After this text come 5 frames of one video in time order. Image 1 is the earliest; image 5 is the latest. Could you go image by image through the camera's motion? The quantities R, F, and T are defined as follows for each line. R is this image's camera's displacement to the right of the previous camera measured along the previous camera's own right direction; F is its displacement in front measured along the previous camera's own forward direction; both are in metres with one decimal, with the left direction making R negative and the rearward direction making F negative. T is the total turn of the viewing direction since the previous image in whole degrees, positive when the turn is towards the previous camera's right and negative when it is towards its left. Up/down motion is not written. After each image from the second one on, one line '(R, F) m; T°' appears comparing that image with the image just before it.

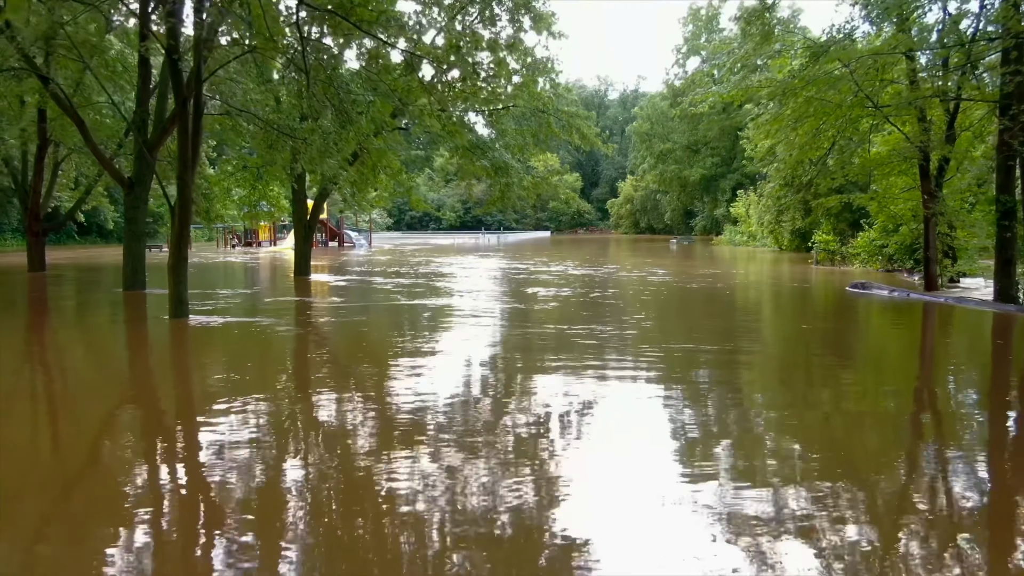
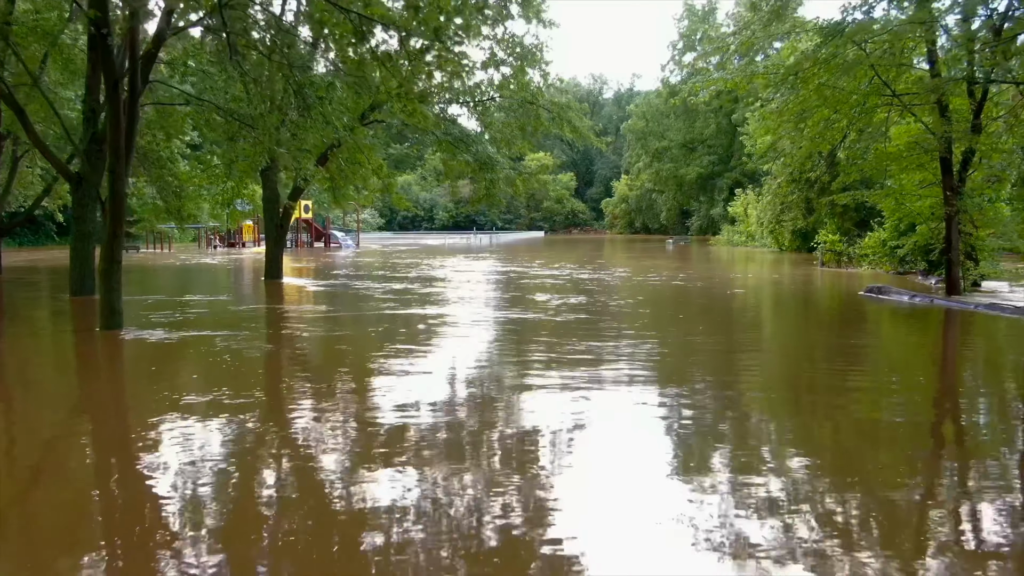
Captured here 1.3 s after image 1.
(+0.1, +0.5) m; 0°
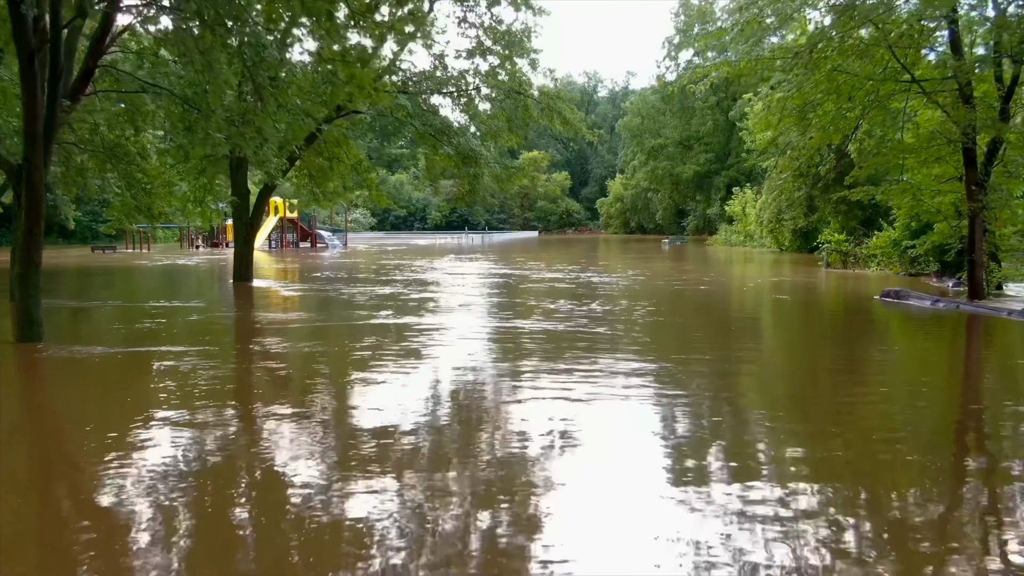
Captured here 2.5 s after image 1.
(+0.1, +0.5) m; 0°
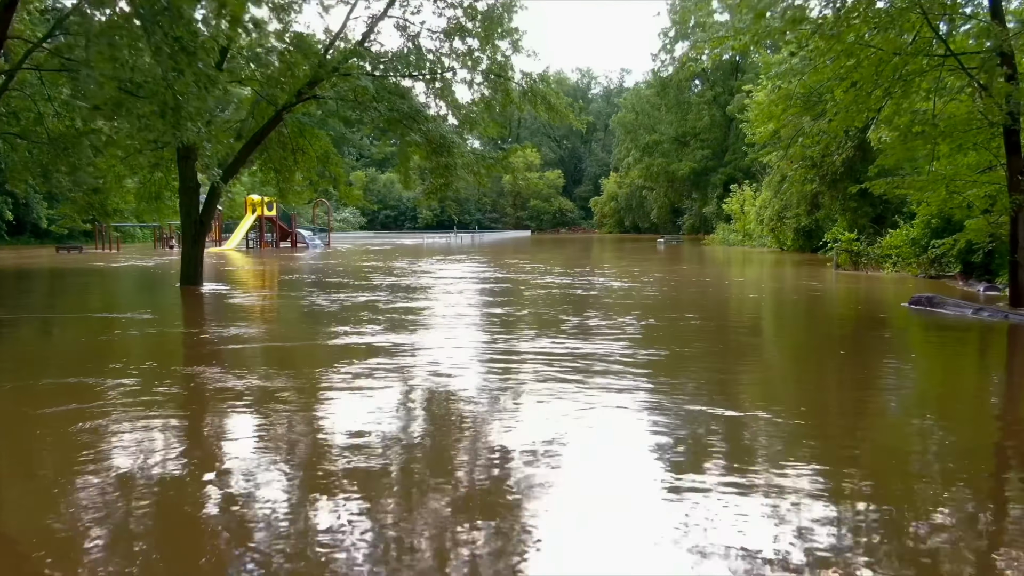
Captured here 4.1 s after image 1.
(+0.1, +0.7) m; 0°
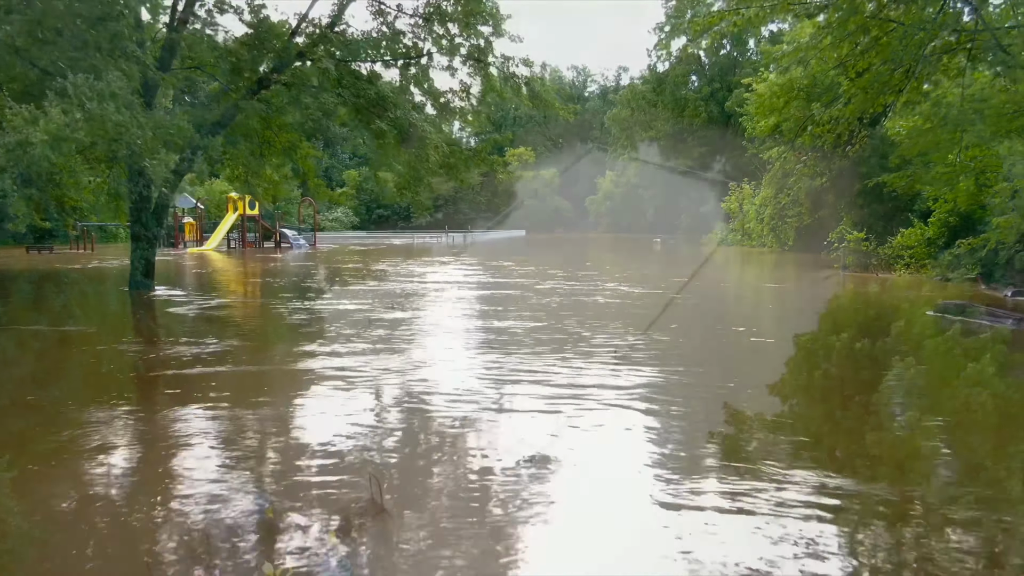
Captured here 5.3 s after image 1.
(+0.1, +0.5) m; 0°
